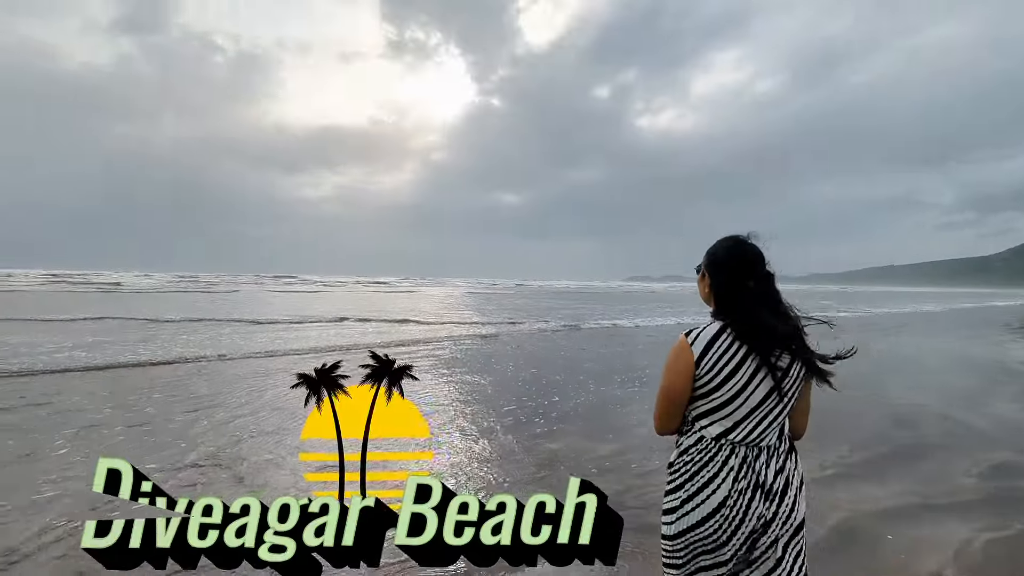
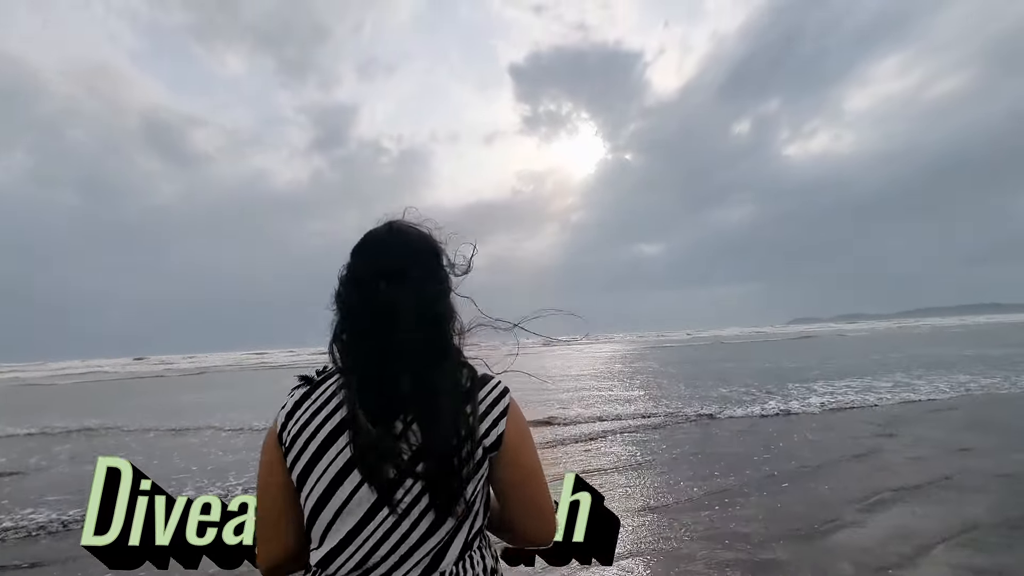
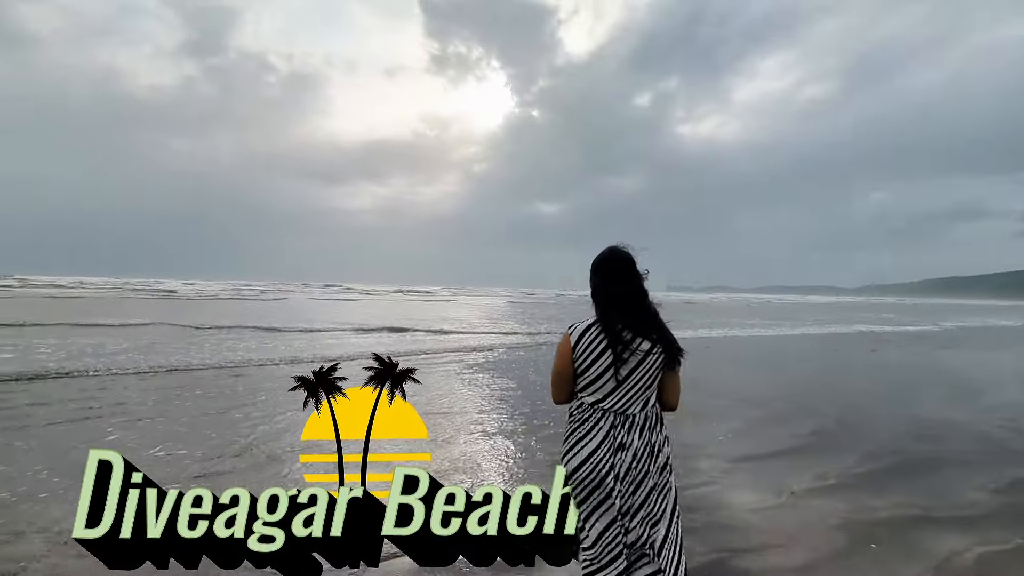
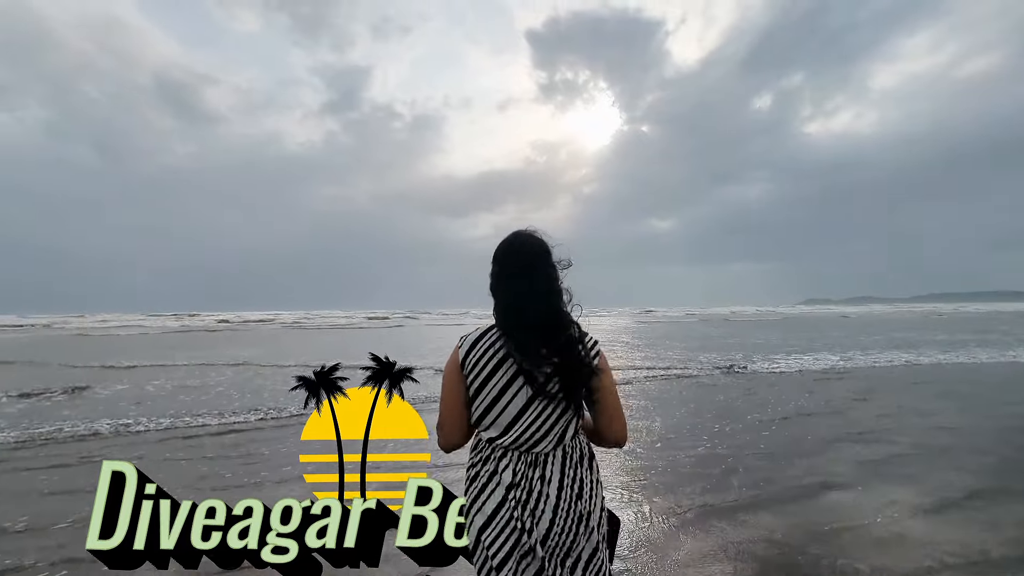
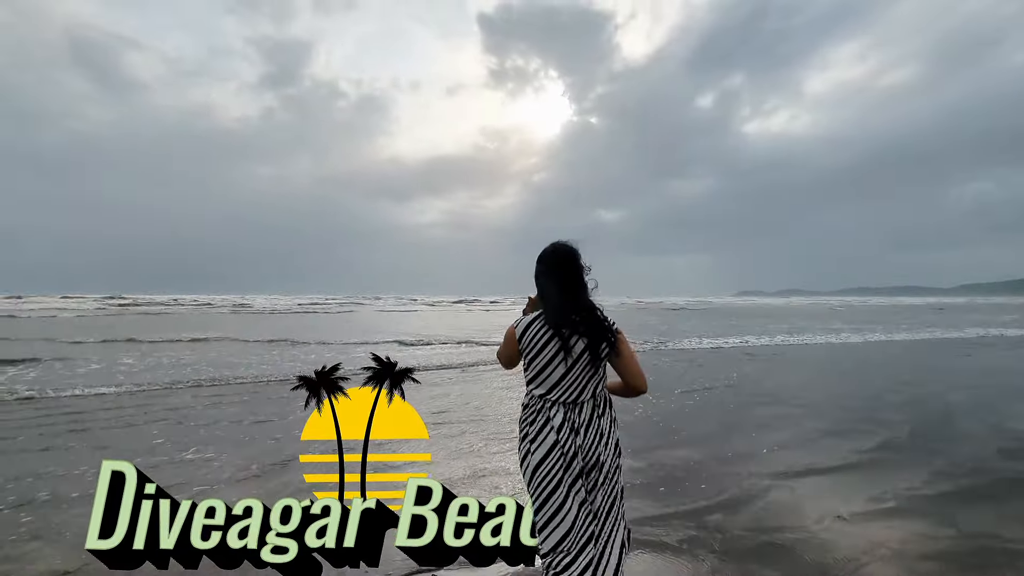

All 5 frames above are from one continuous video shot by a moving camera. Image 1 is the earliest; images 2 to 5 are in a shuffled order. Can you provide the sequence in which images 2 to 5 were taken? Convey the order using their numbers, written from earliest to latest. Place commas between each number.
3, 5, 4, 2
